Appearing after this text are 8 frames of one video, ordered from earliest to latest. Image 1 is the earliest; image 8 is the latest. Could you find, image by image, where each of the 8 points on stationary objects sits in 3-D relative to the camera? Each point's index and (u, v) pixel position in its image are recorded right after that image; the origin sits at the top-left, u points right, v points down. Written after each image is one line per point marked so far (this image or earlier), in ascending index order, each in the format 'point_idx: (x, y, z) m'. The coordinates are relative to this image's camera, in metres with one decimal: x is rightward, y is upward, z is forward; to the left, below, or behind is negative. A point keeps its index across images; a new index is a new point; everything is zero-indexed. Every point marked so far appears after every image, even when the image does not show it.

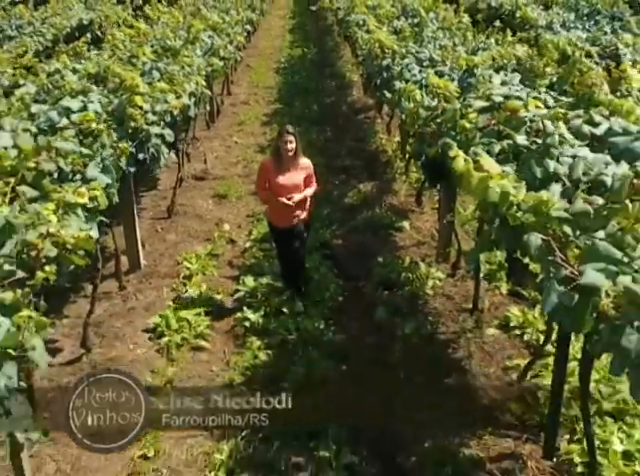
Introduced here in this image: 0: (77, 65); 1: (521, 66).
0: (-2.6, +1.8, +7.2) m
1: (+1.9, +1.7, +6.4) m
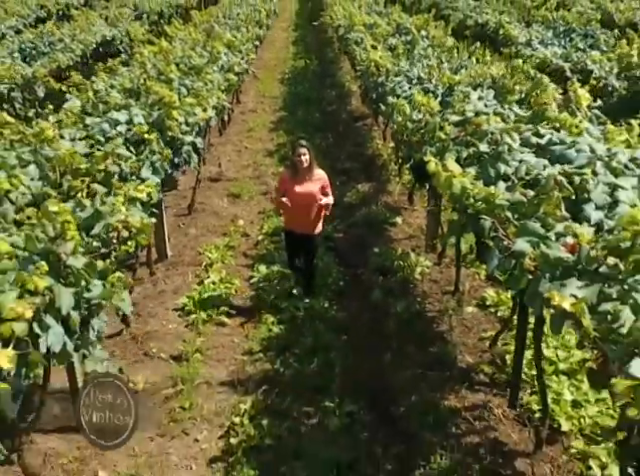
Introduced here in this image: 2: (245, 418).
0: (-2.5, +1.9, +8.3) m
1: (+1.9, +1.7, +7.5) m
2: (-0.7, -1.6, +5.9) m
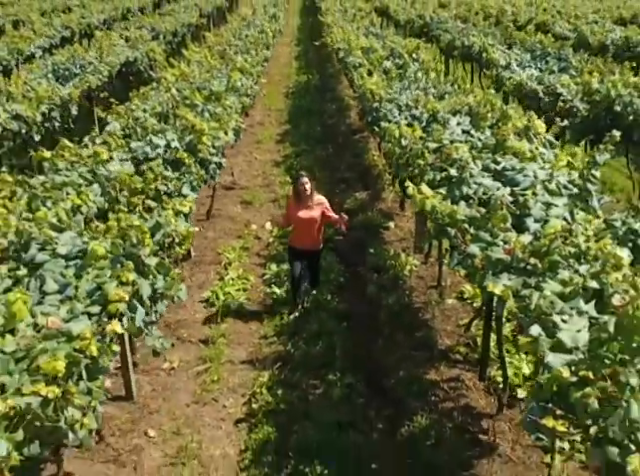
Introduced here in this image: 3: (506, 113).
0: (-2.5, +1.9, +9.6) m
1: (+2.0, +1.7, +8.8) m
2: (-0.6, -1.6, +7.2) m
3: (+2.2, +1.5, +8.0) m
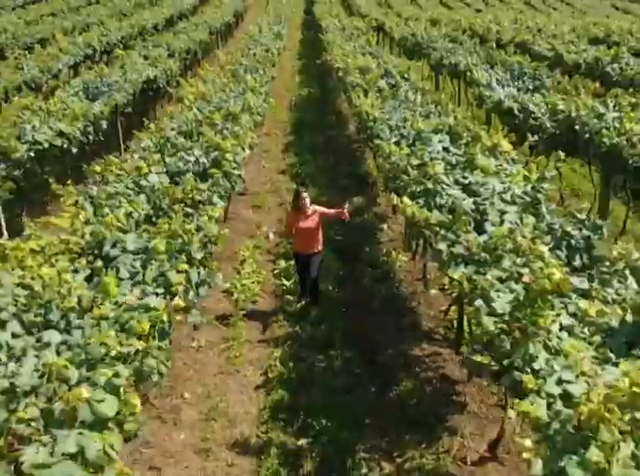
0: (-2.4, +1.9, +11.1) m
1: (+2.0, +1.7, +10.3) m
2: (-0.6, -1.6, +8.7) m
3: (+2.3, +1.5, +9.5) m
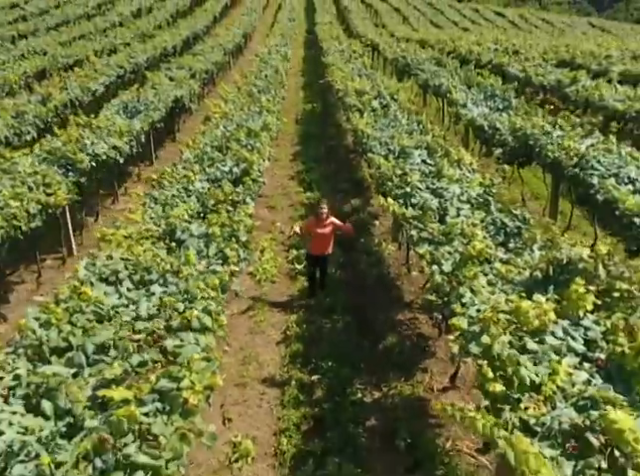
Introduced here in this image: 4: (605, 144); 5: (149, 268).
0: (-2.4, +2.0, +13.8) m
1: (+2.1, +1.8, +13.0) m
2: (-0.5, -1.5, +11.4) m
3: (+2.4, +1.6, +12.2) m
4: (+5.6, +1.8, +13.0) m
5: (-2.0, -0.3, +8.0) m
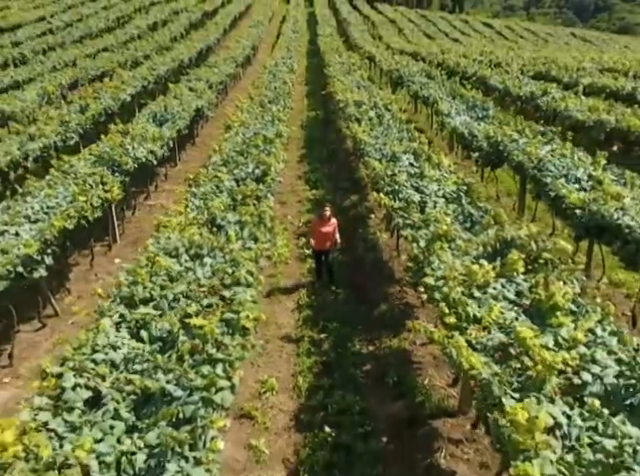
0: (-2.2, +2.3, +16.5) m
1: (+2.2, +2.1, +15.7) m
2: (-0.3, -1.2, +14.1) m
3: (+2.5, +1.9, +14.9) m
4: (+5.7, +2.1, +15.7) m
5: (-1.9, -0.1, +10.7) m
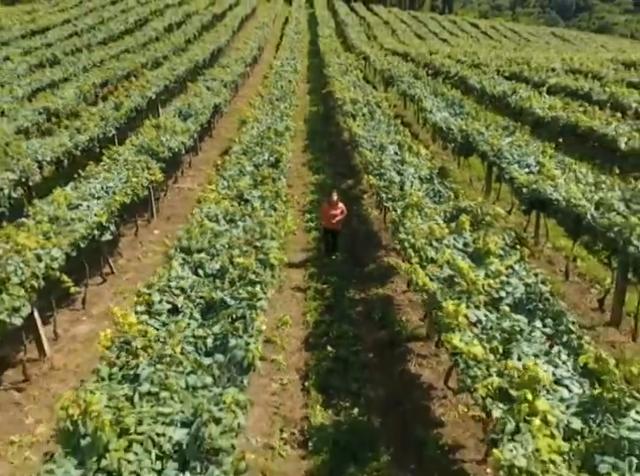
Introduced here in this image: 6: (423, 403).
0: (-2.2, +3.0, +20.0) m
1: (+2.3, +2.8, +19.3) m
2: (-0.3, -0.5, +17.7) m
3: (+2.5, +2.6, +18.5) m
4: (+5.8, +2.8, +19.3) m
5: (-1.8, +0.5, +14.3) m
6: (+1.9, -3.0, +12.2) m
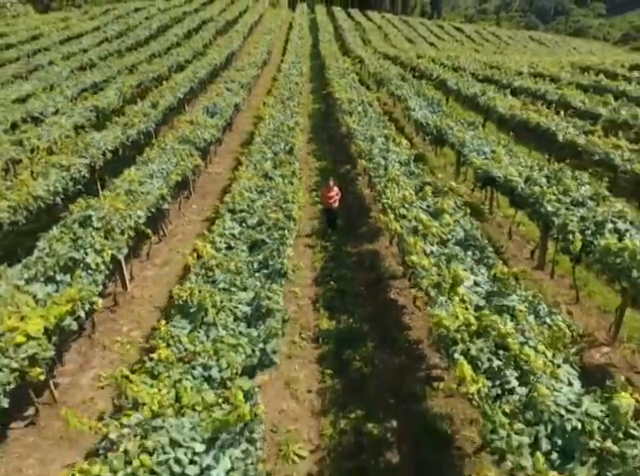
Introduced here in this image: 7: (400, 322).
0: (-2.0, +4.0, +25.3) m
1: (+2.4, +3.8, +24.6) m
2: (-0.1, +0.5, +23.0) m
3: (+2.7, +3.6, +23.8) m
4: (+5.9, +3.8, +24.6) m
5: (-1.7, +1.5, +19.6) m
6: (+2.1, -2.1, +17.5) m
7: (+2.1, -2.2, +17.3) m
